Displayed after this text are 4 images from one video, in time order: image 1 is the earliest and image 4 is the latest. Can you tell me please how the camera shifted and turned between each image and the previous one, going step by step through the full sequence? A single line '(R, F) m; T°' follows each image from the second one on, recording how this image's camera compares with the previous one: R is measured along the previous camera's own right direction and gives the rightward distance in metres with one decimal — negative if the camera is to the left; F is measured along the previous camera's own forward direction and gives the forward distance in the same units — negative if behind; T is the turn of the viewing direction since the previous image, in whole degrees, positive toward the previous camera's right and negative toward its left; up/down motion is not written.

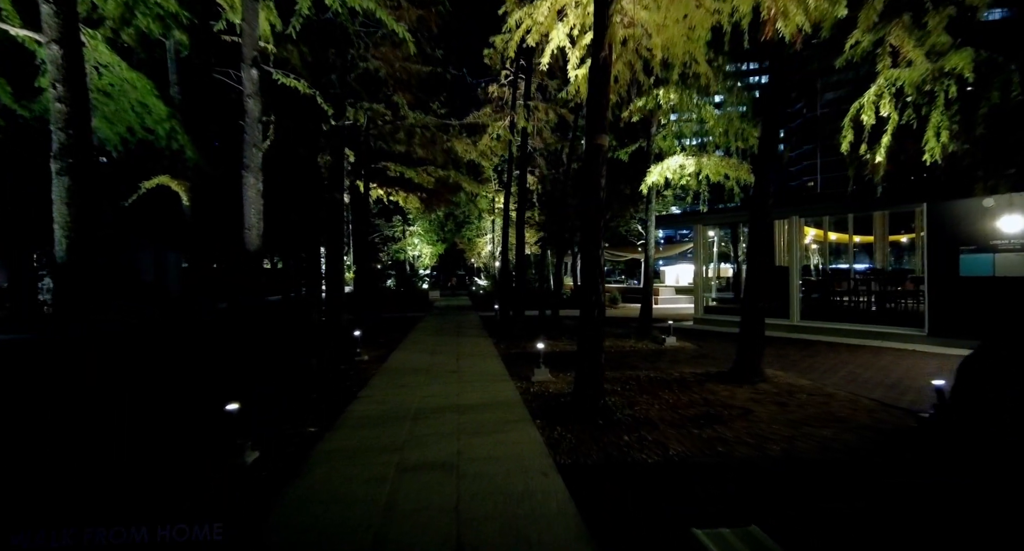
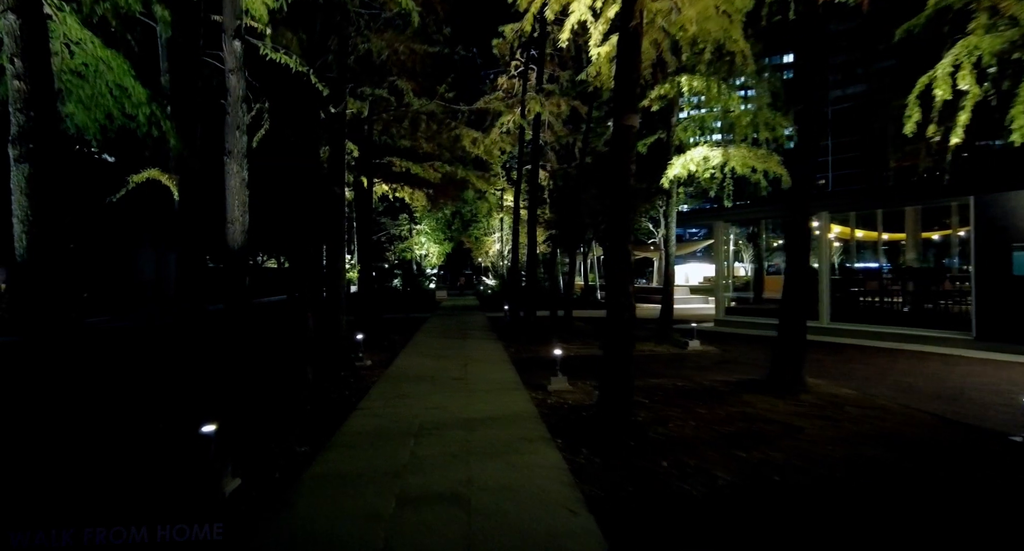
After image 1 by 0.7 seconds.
(-0.1, +0.6) m; -1°
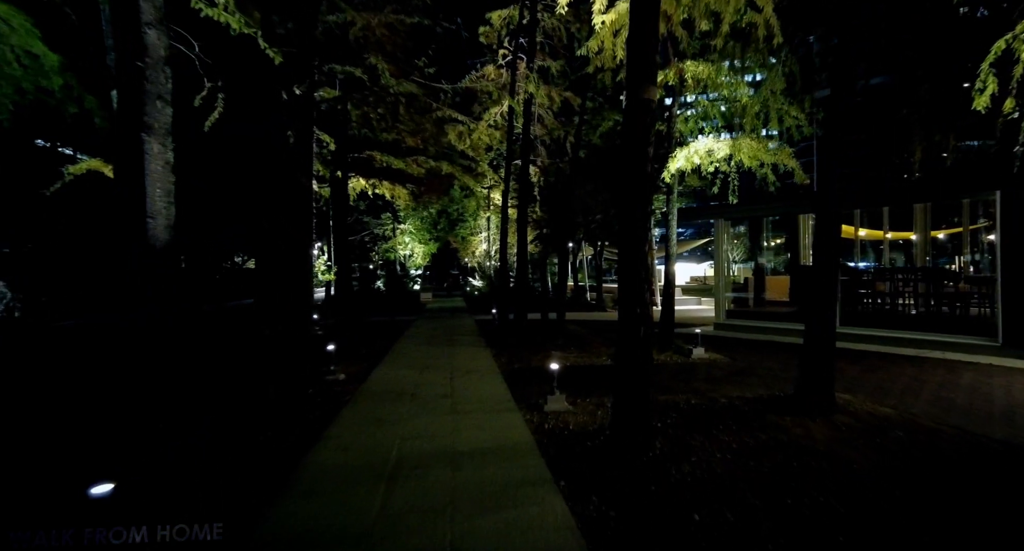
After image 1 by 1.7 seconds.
(-0.1, +0.9) m; +2°
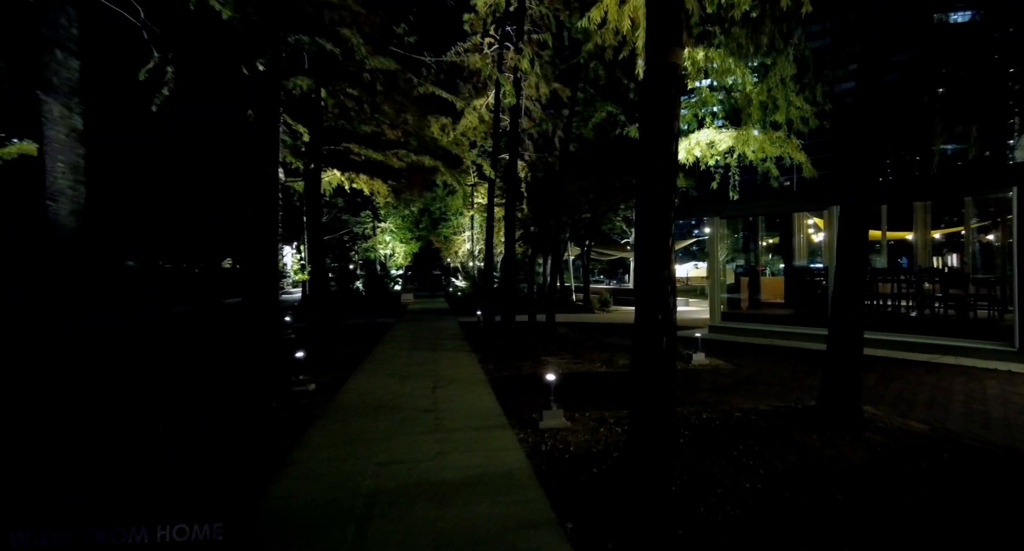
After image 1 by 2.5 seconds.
(-0.1, +0.7) m; +2°
